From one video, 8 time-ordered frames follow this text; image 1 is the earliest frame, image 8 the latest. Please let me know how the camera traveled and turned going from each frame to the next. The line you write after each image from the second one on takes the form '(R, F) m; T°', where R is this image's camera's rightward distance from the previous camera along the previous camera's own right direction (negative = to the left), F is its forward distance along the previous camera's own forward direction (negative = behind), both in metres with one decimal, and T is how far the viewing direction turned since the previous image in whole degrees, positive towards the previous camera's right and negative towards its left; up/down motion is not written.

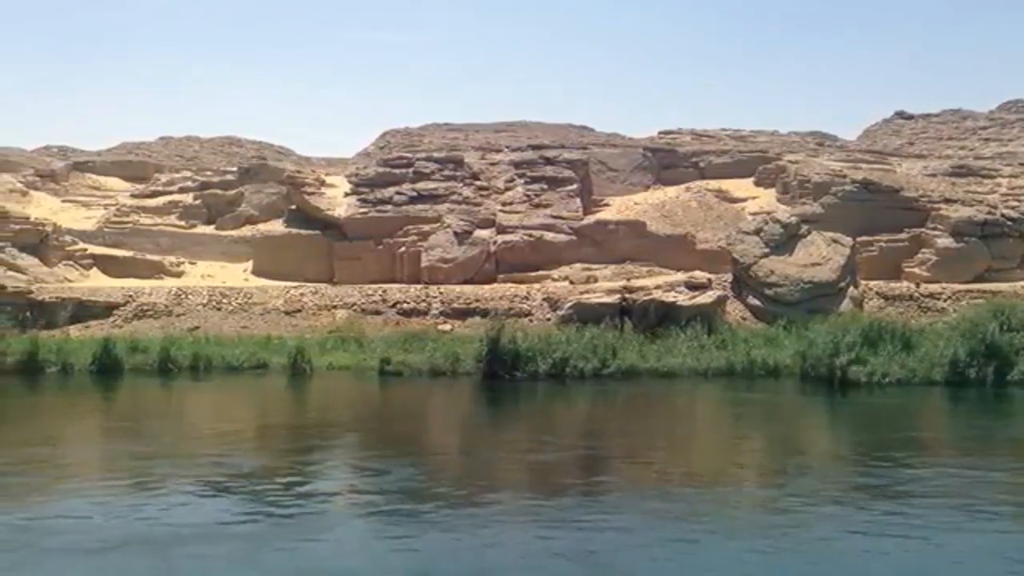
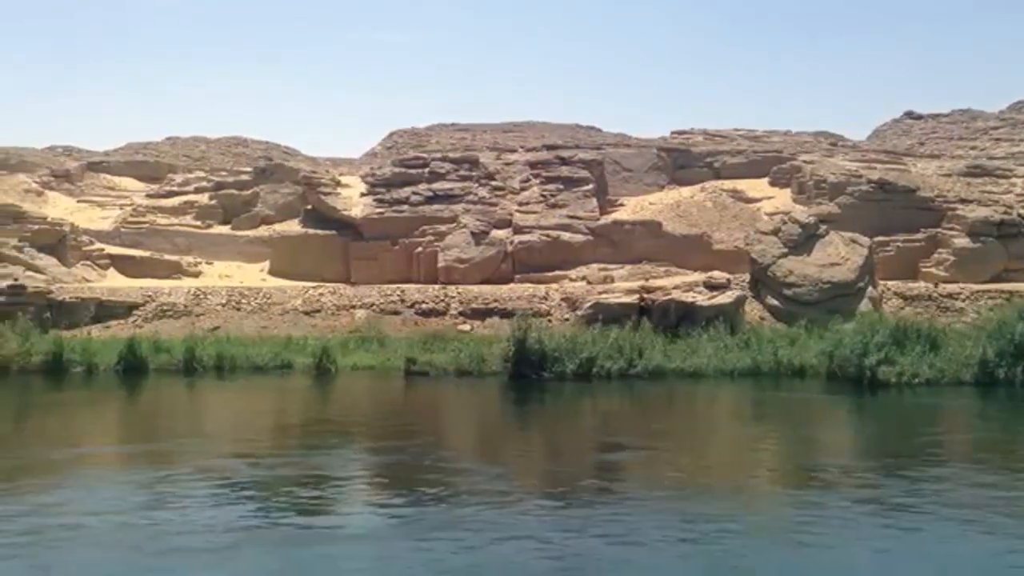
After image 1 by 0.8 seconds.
(-0.4, 0.0) m; 0°
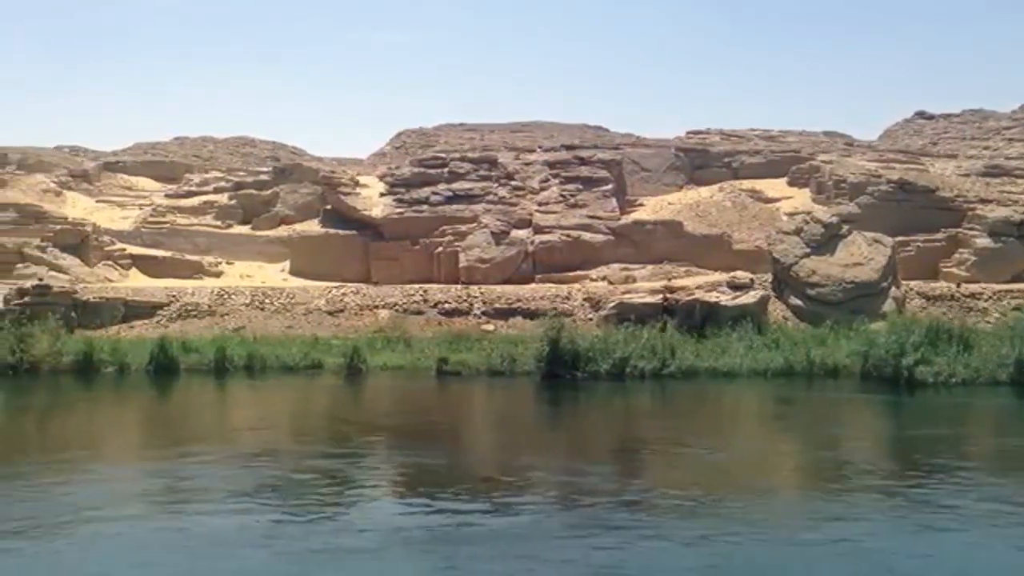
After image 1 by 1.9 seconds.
(-0.5, 0.0) m; 0°
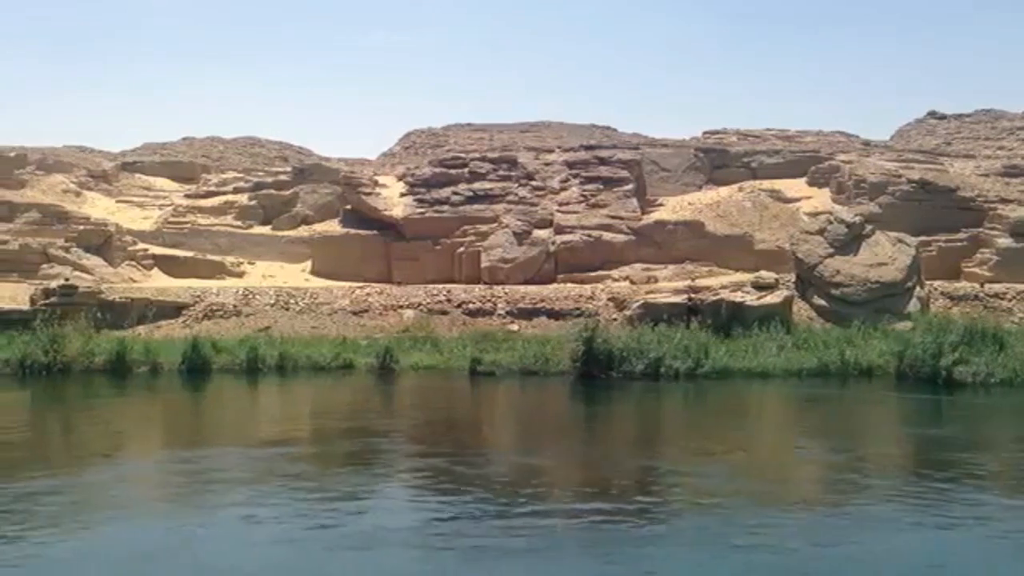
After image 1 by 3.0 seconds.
(-0.5, 0.0) m; 0°
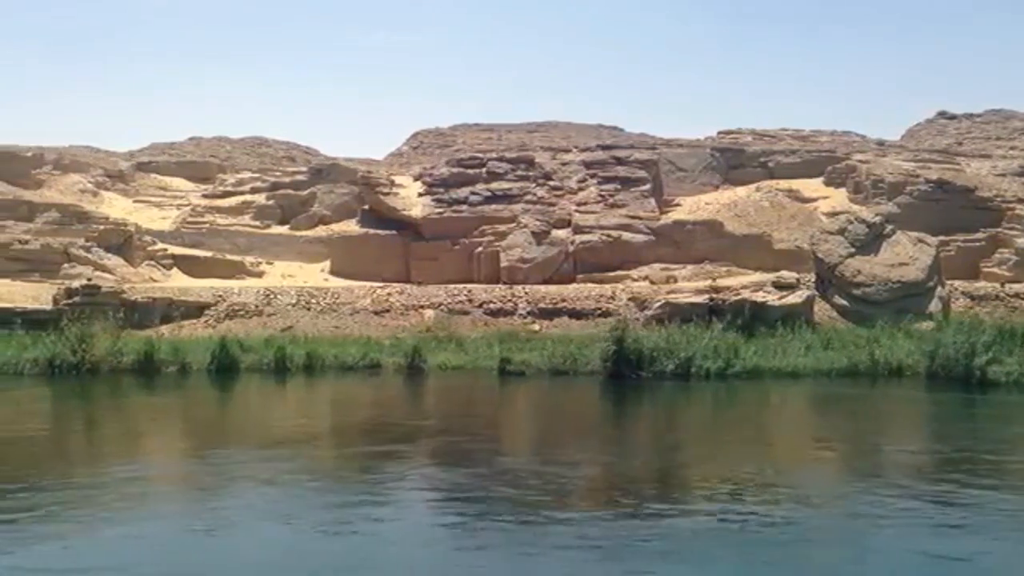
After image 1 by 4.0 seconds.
(-0.5, 0.0) m; 0°
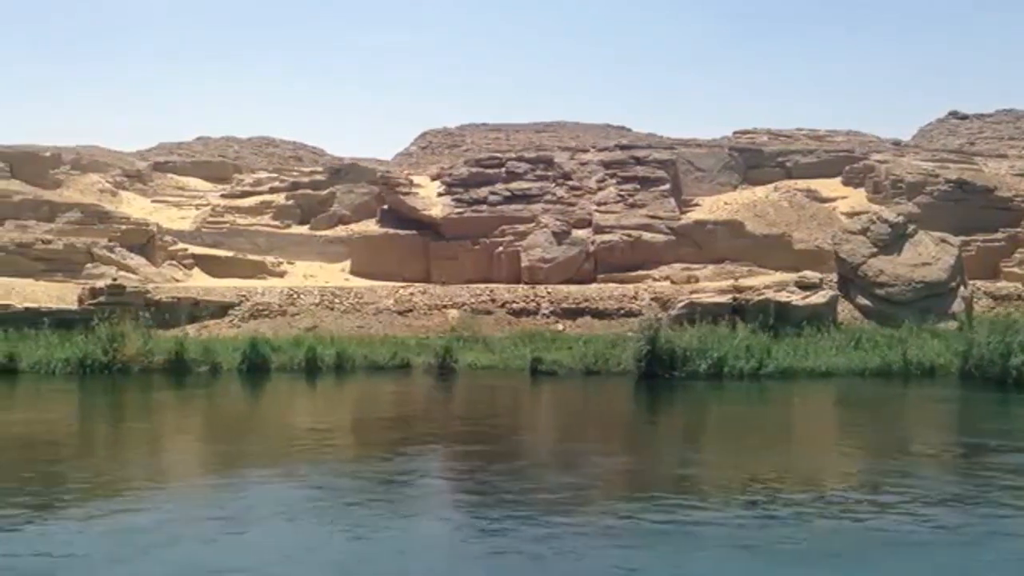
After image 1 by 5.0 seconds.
(-0.5, 0.0) m; 0°
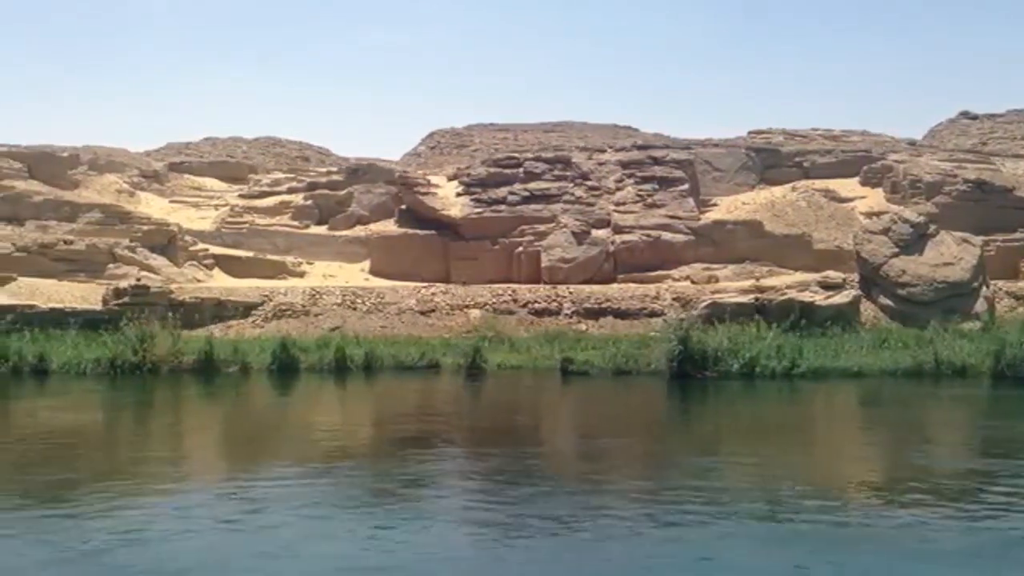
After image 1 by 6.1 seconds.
(-0.5, 0.0) m; 0°
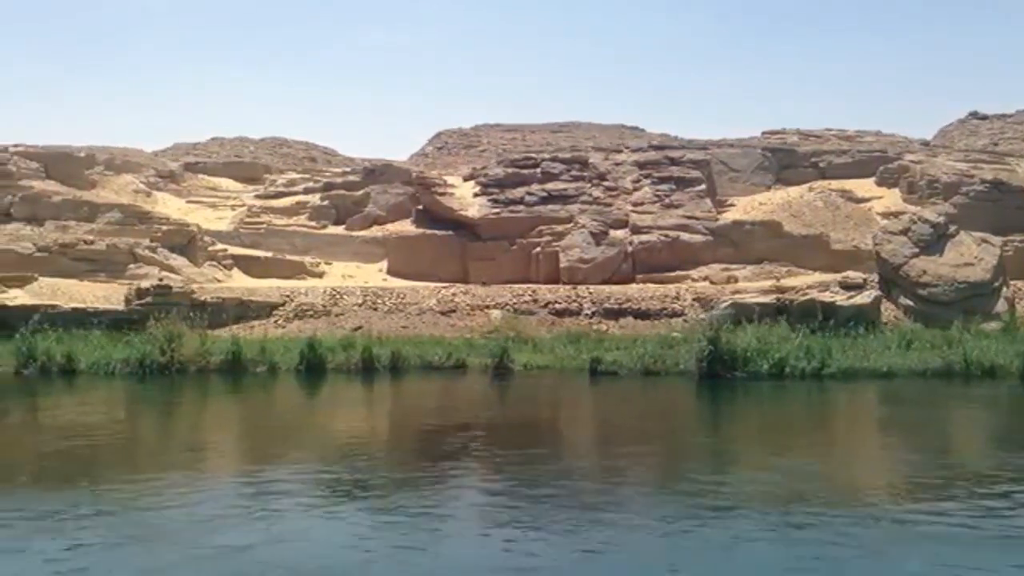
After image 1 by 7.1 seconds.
(-0.5, 0.0) m; 0°
